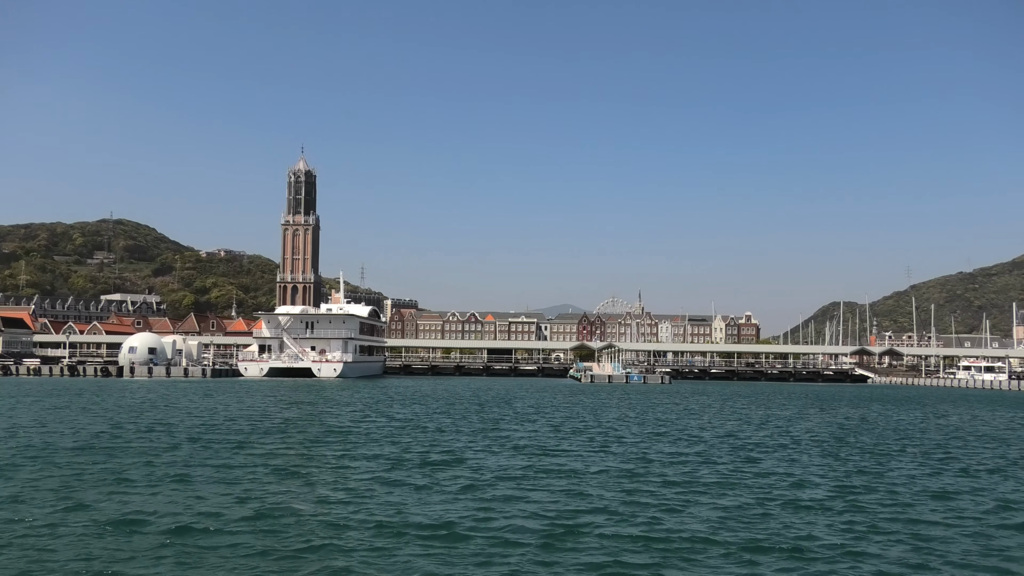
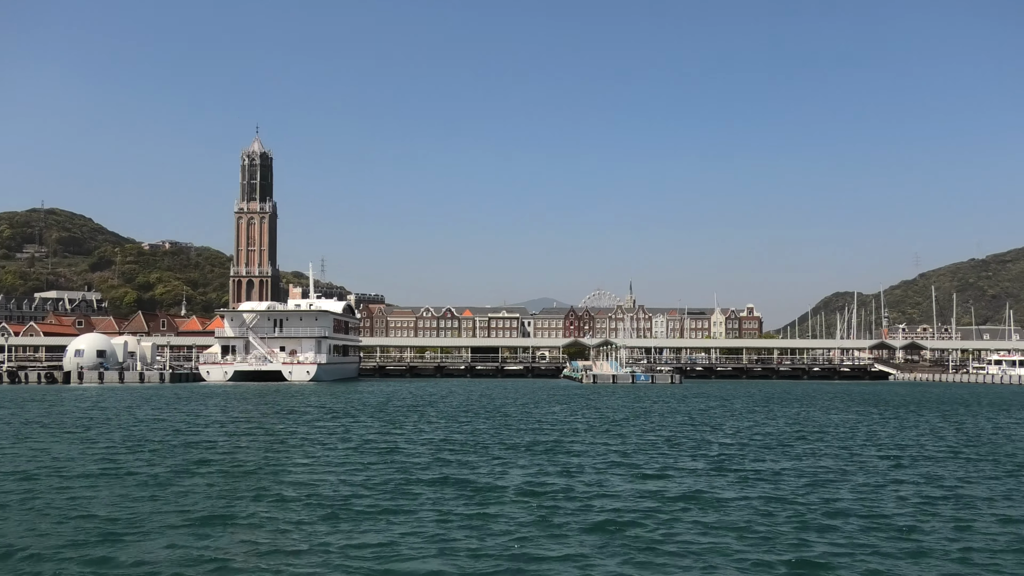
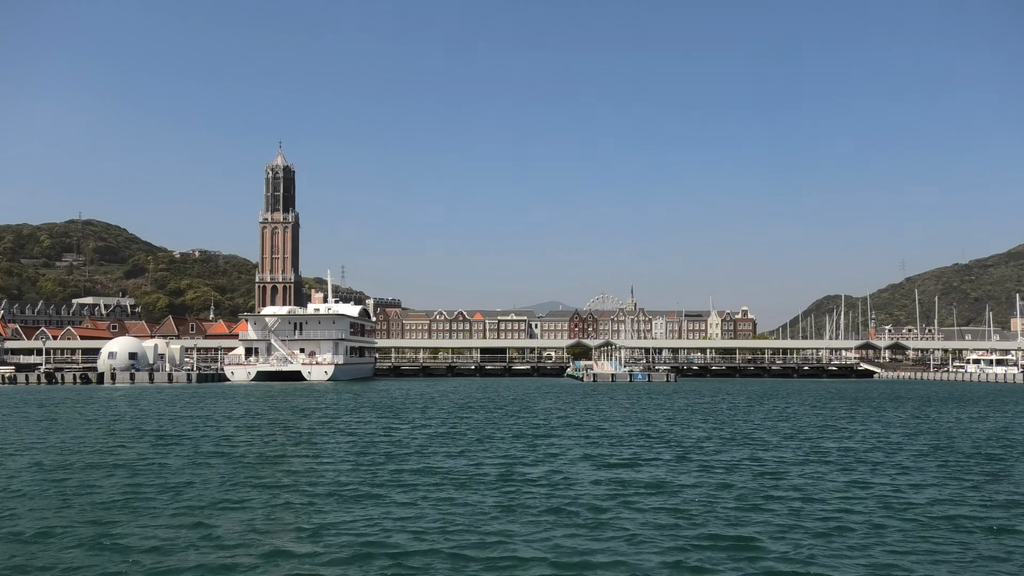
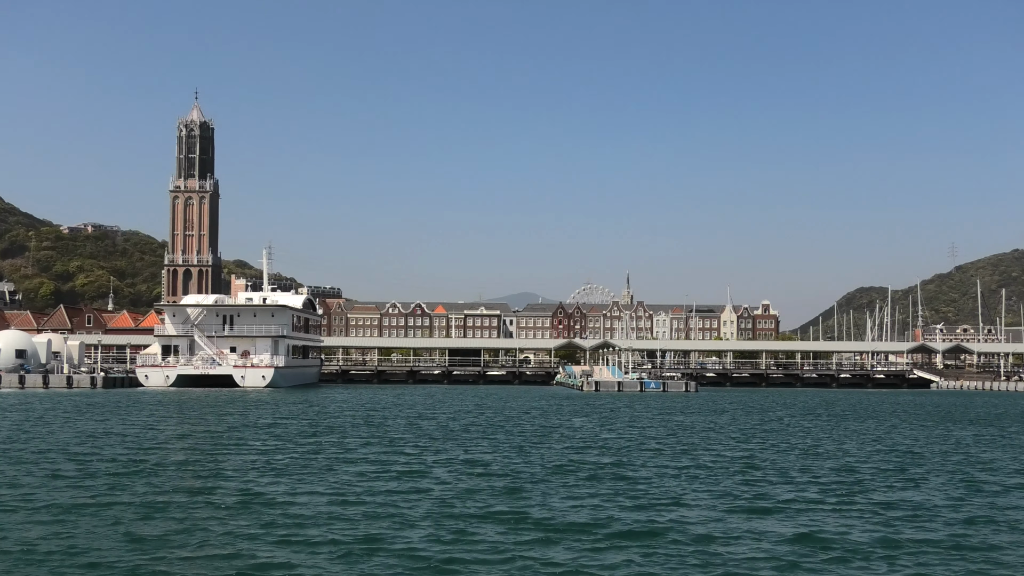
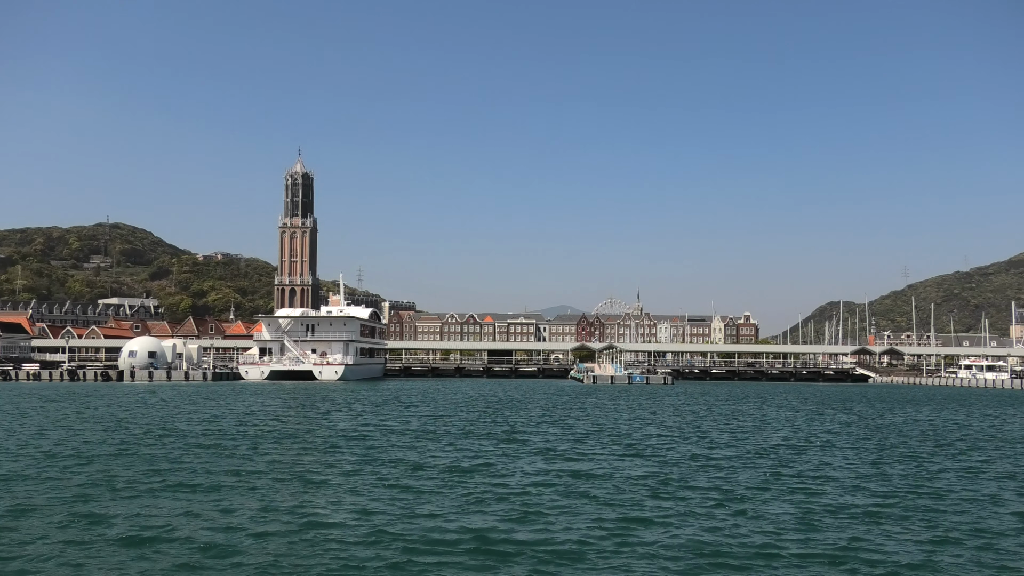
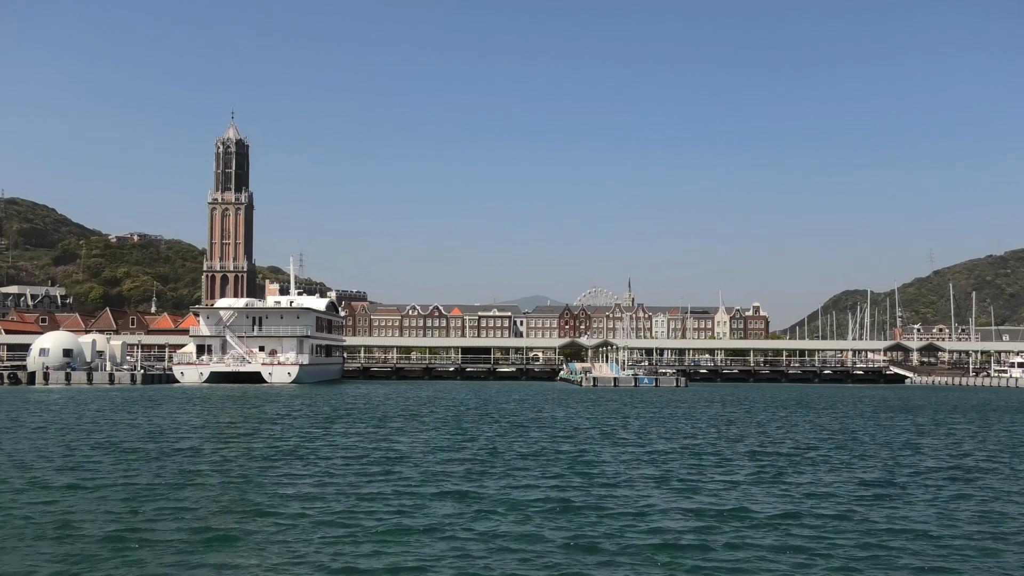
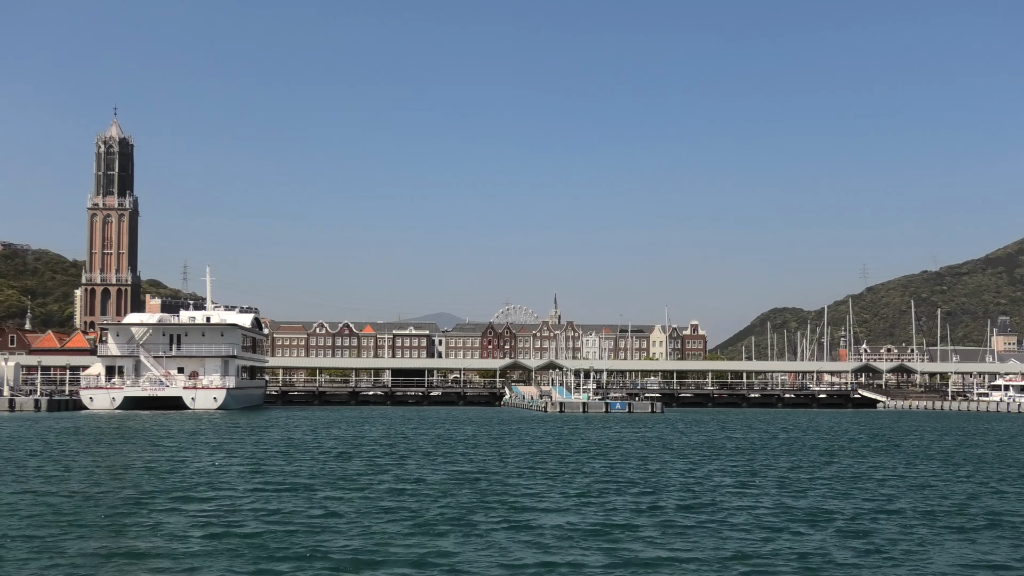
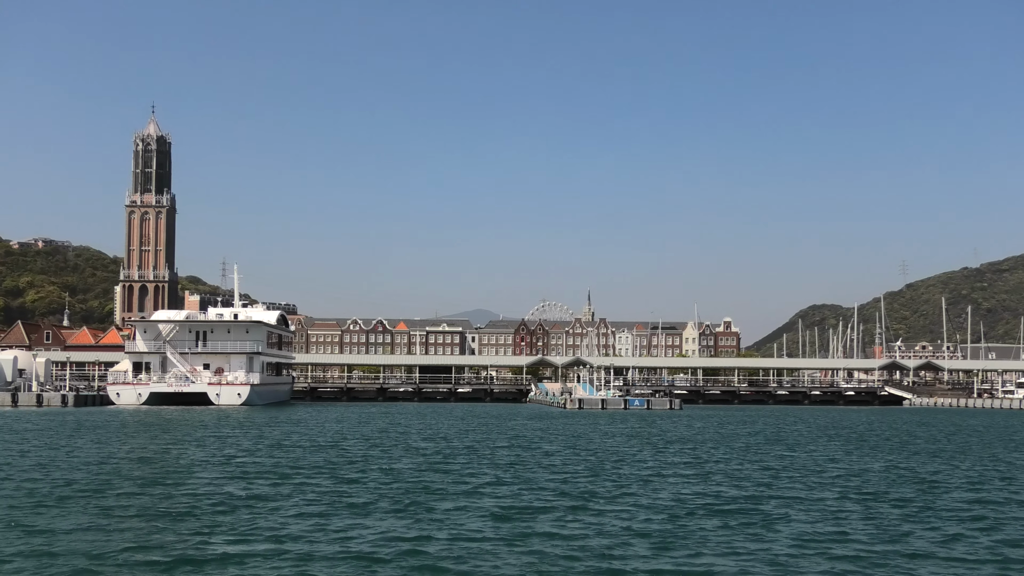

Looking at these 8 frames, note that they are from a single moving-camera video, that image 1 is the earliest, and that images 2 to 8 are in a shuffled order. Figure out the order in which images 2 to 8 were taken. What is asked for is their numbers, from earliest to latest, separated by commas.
5, 3, 2, 6, 4, 8, 7
